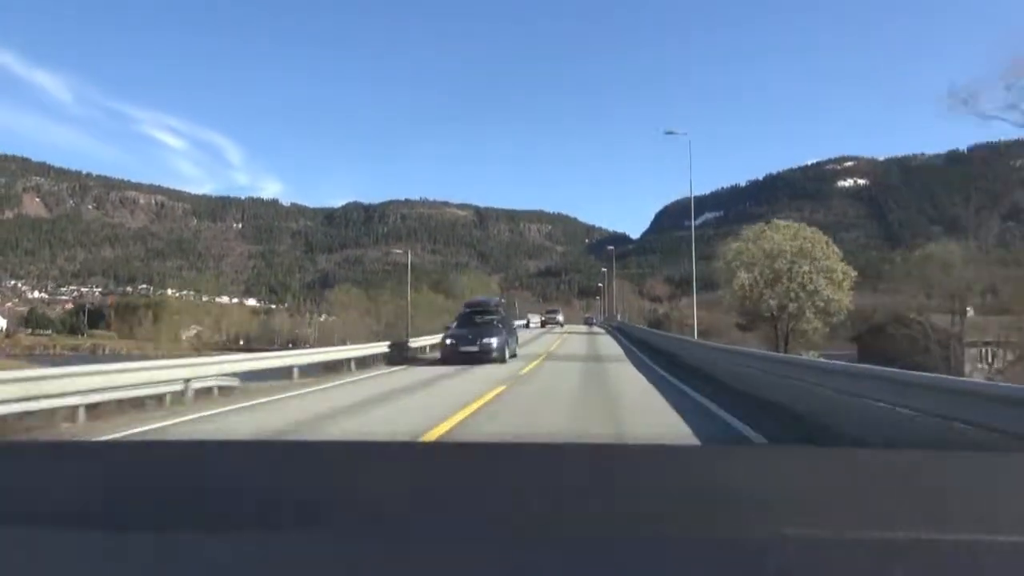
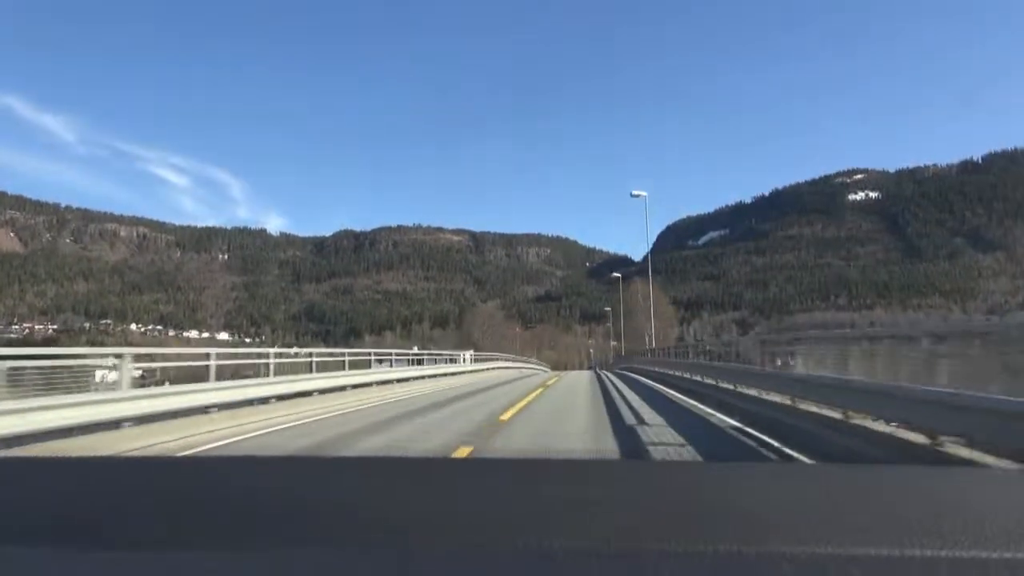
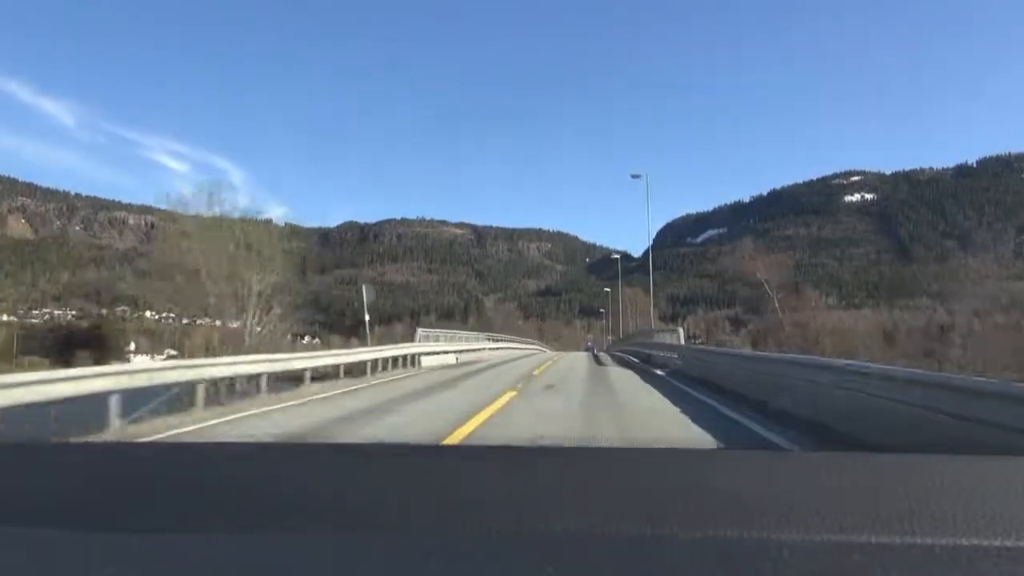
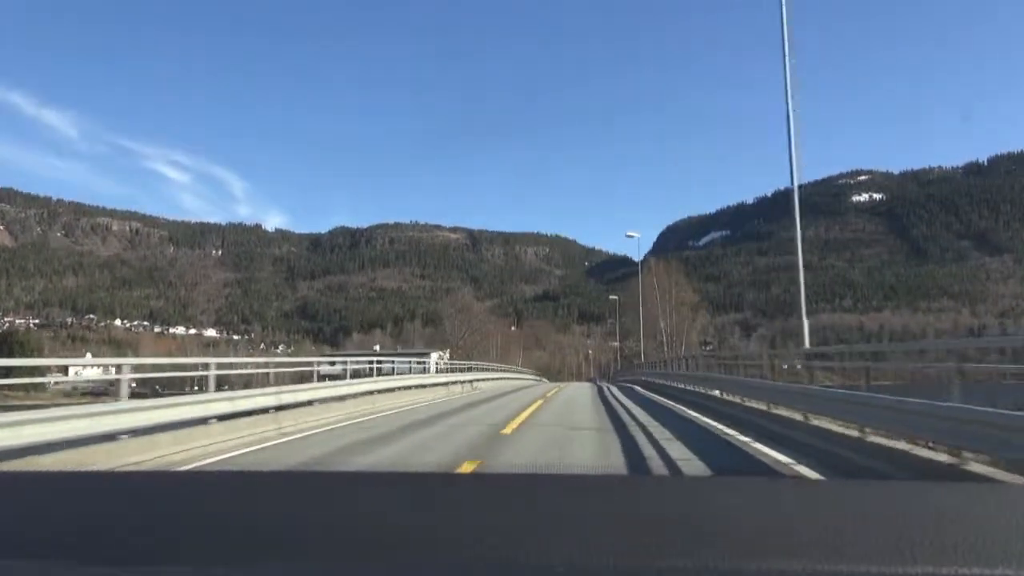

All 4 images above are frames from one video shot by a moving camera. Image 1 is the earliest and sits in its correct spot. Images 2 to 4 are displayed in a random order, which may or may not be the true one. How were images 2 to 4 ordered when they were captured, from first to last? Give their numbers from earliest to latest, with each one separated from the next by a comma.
3, 2, 4
